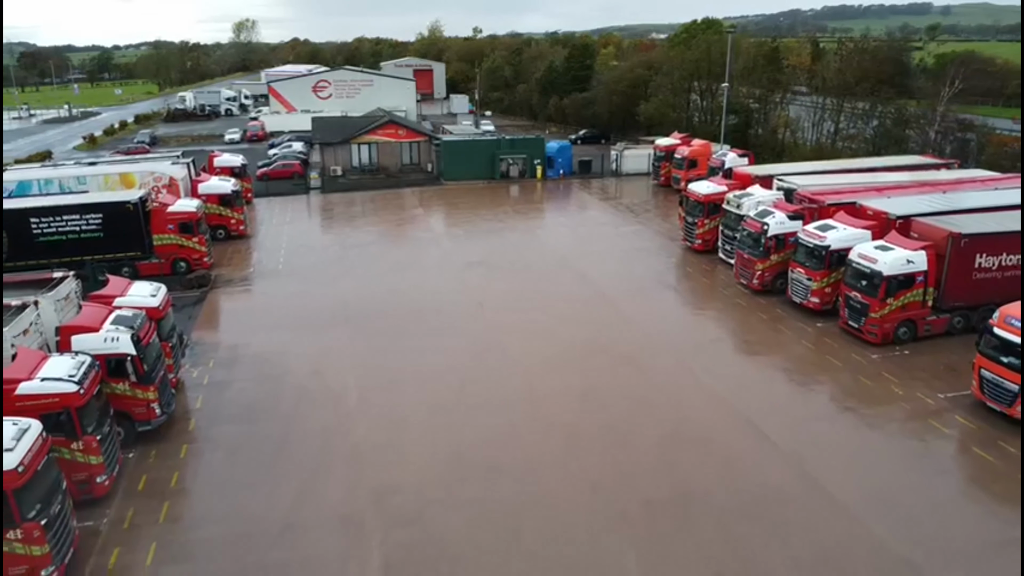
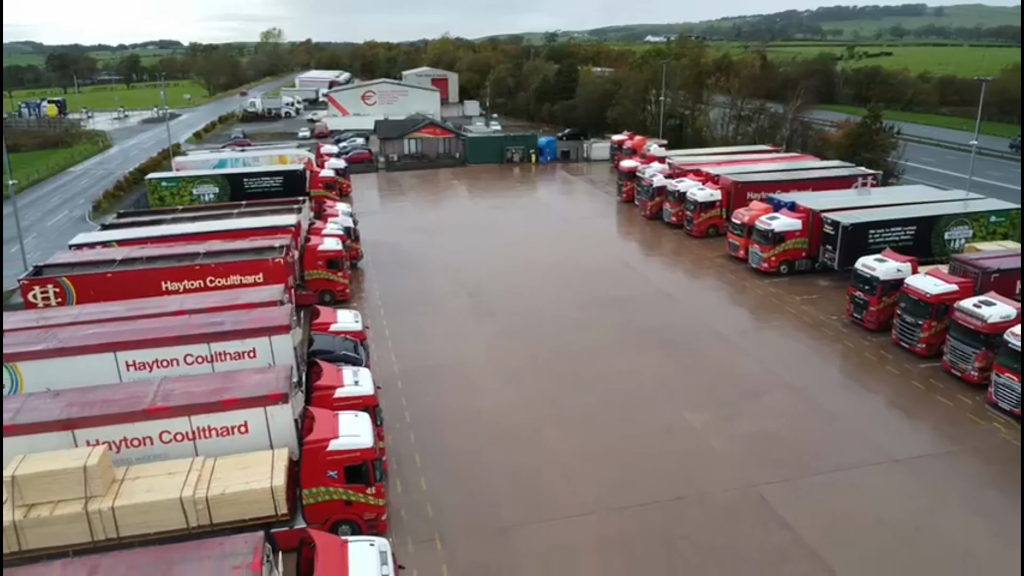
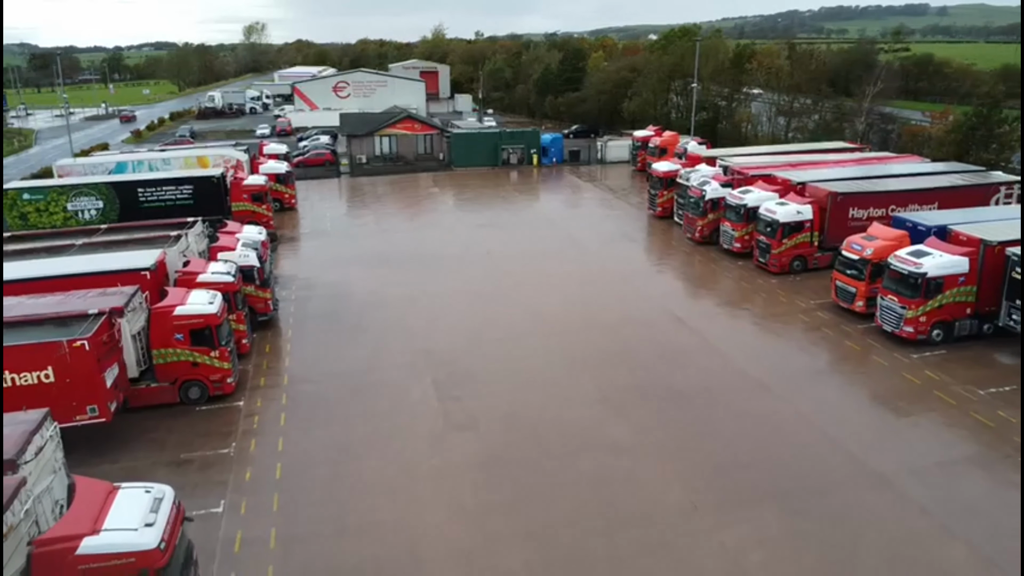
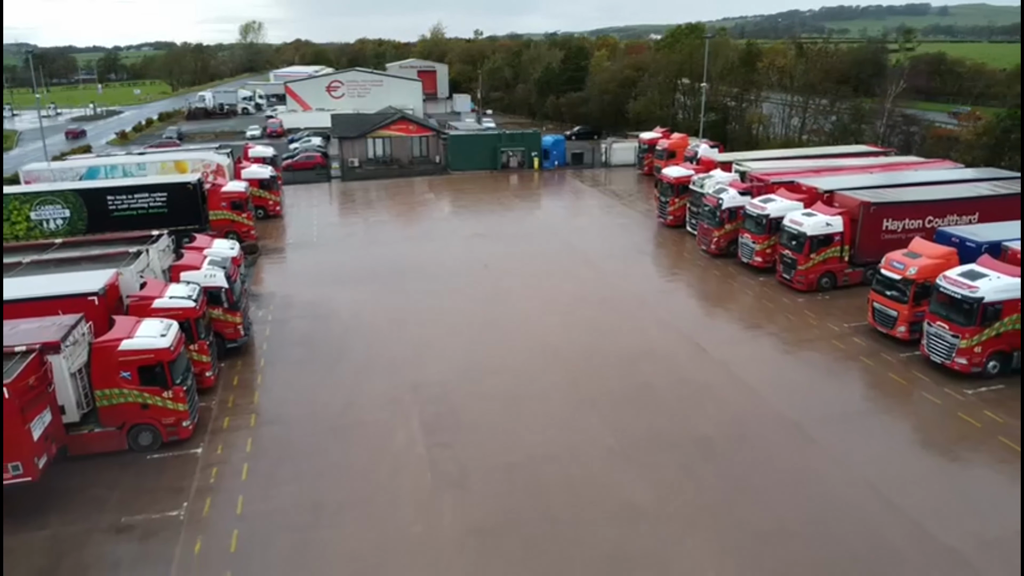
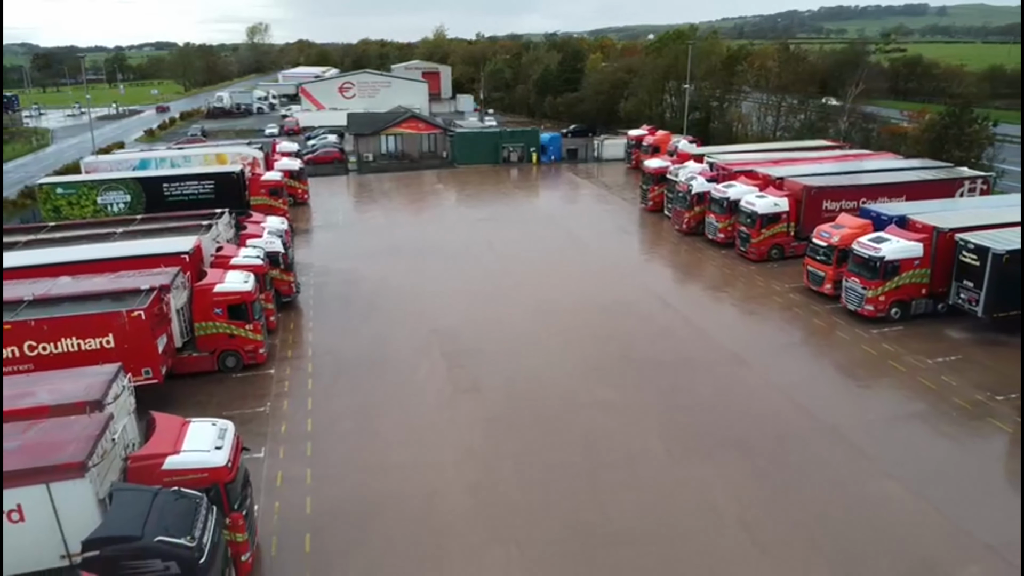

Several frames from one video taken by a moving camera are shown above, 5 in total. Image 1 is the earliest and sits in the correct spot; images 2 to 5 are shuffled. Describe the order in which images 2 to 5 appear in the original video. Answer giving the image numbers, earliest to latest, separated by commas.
4, 3, 5, 2
